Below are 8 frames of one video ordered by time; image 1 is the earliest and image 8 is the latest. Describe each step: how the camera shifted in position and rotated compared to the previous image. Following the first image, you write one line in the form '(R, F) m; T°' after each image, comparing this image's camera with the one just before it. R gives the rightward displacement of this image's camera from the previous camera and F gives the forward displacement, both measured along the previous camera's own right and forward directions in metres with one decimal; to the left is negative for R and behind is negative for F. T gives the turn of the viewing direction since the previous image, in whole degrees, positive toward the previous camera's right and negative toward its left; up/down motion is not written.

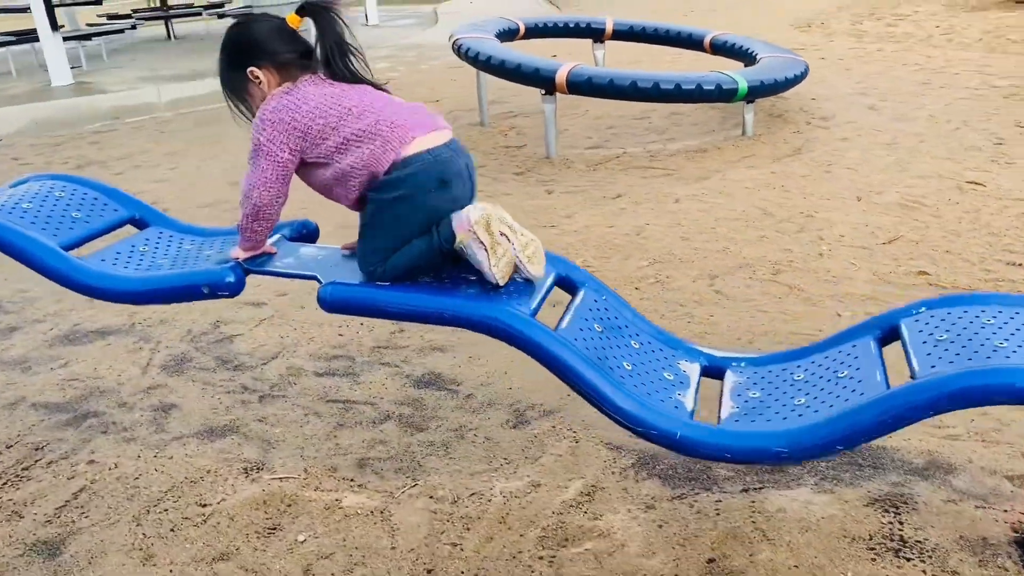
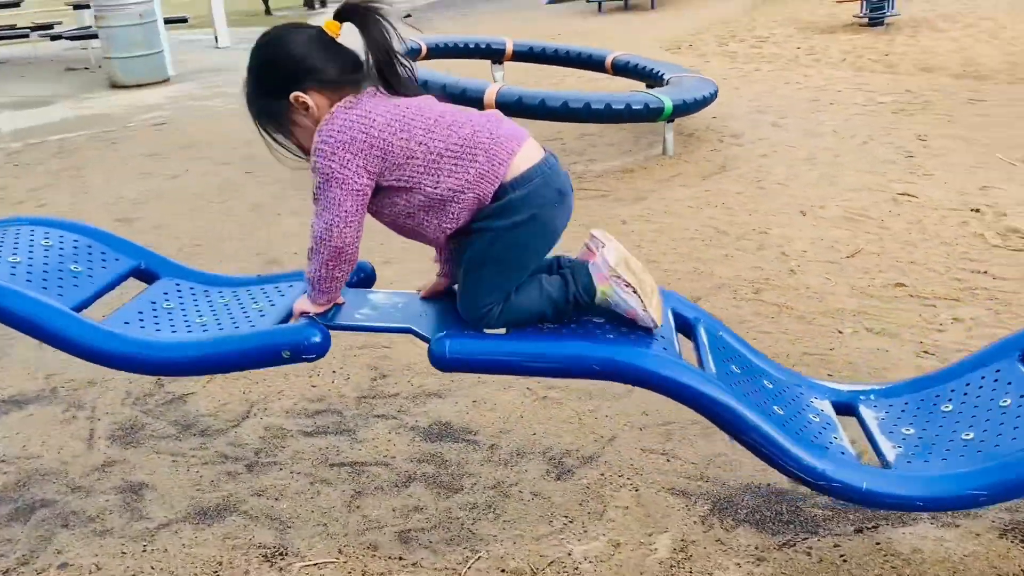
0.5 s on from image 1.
(-0.5, +0.3) m; +10°
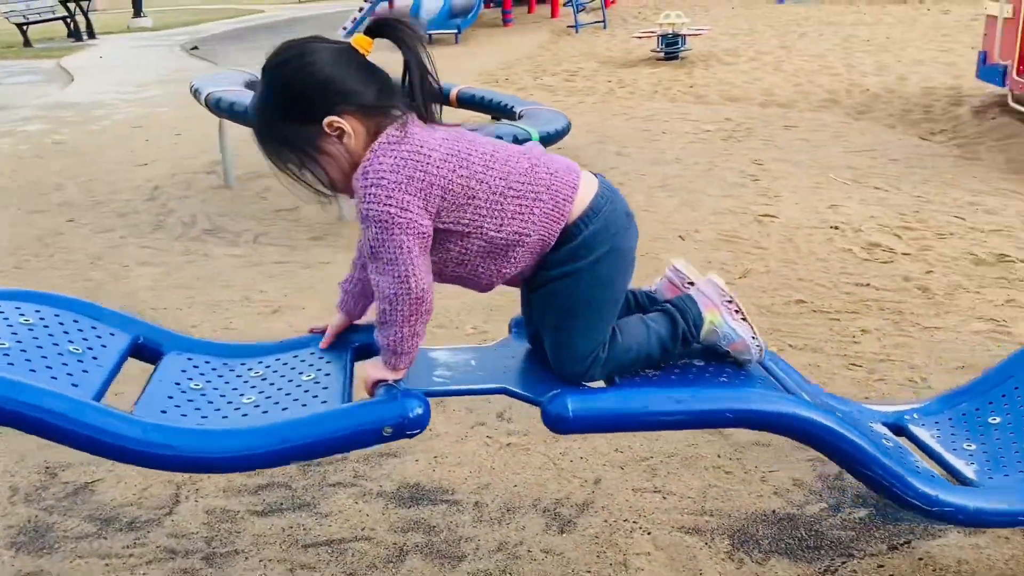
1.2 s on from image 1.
(-0.5, +0.2) m; +14°
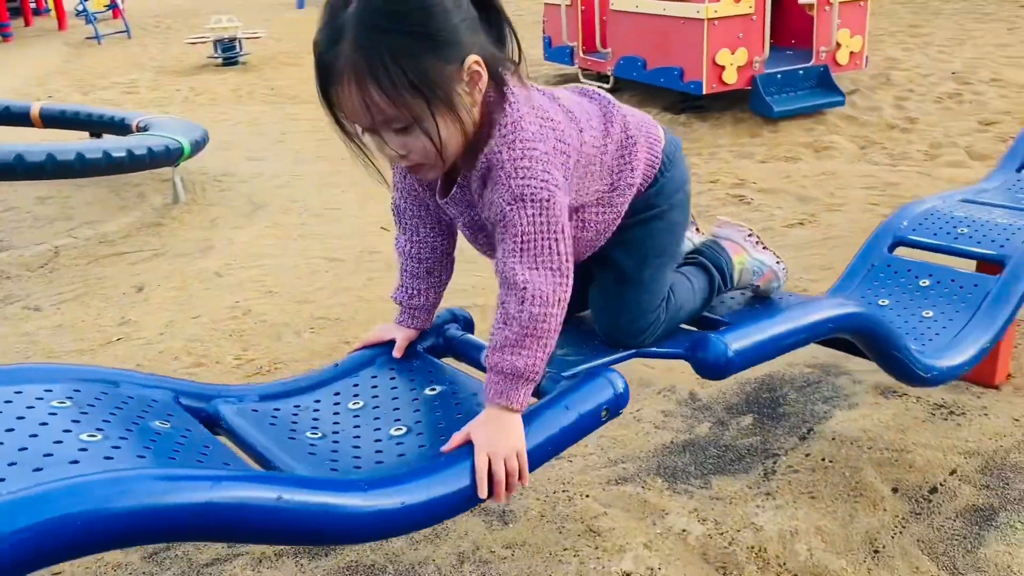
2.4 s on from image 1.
(-0.7, +0.3) m; +29°
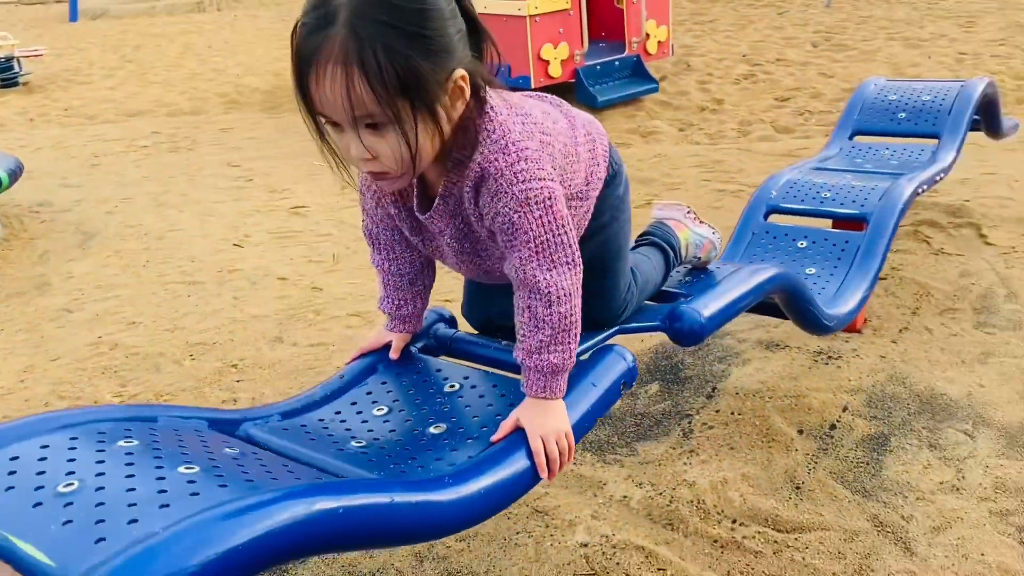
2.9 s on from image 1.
(-0.2, 0.0) m; +12°
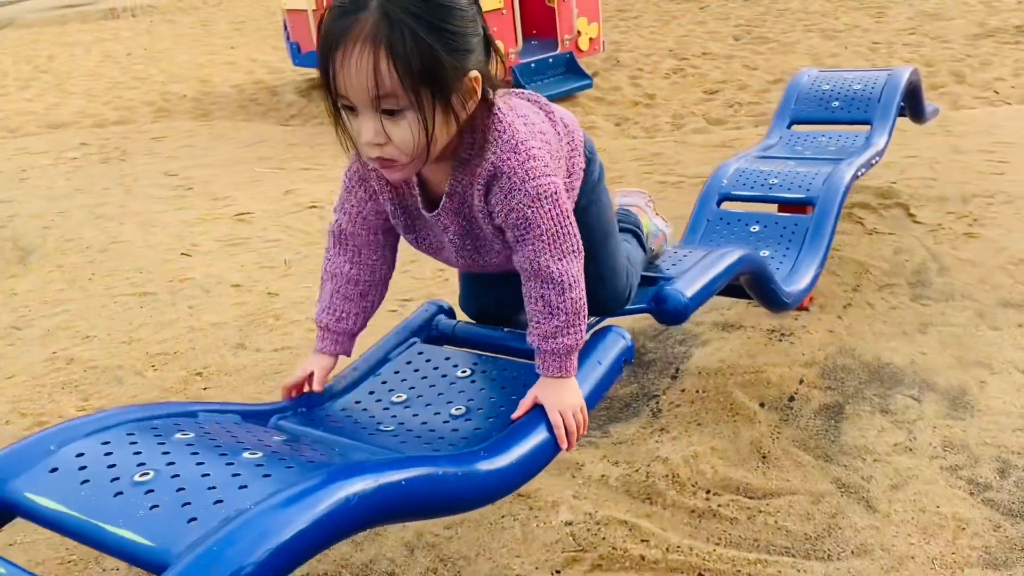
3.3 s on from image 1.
(-0.1, -0.1) m; +4°
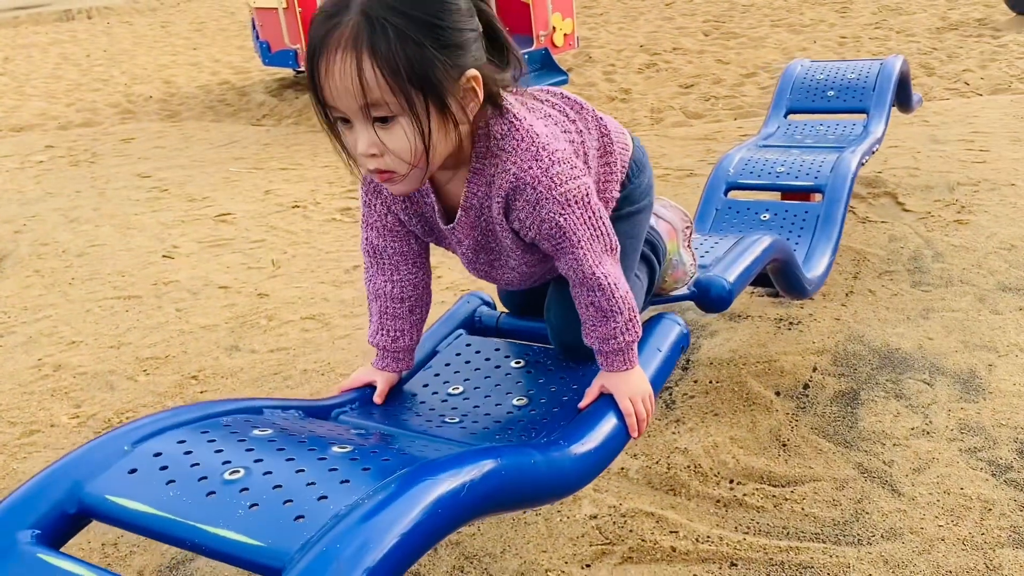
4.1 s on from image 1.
(-0.1, 0.0) m; +2°
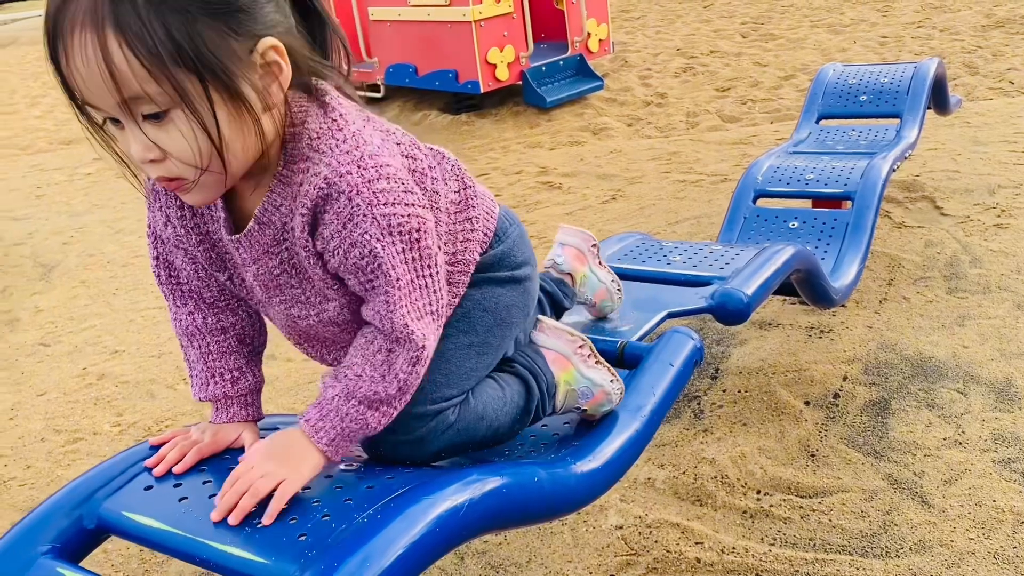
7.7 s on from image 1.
(0.0, 0.0) m; -3°
